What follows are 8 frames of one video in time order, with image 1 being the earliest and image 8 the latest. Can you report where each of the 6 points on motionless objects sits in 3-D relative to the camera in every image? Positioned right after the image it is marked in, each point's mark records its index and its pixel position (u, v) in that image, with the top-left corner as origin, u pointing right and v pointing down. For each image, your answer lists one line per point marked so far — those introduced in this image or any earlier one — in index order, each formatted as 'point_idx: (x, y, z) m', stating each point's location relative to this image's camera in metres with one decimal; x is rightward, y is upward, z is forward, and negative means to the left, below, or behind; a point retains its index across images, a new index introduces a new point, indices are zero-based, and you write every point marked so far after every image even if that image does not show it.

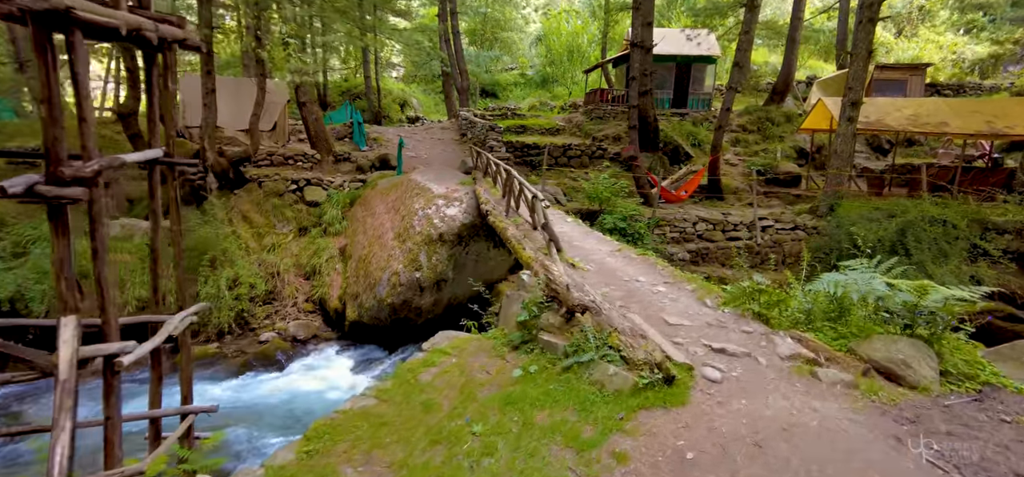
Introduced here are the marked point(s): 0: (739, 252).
0: (+4.6, -0.3, +9.0) m
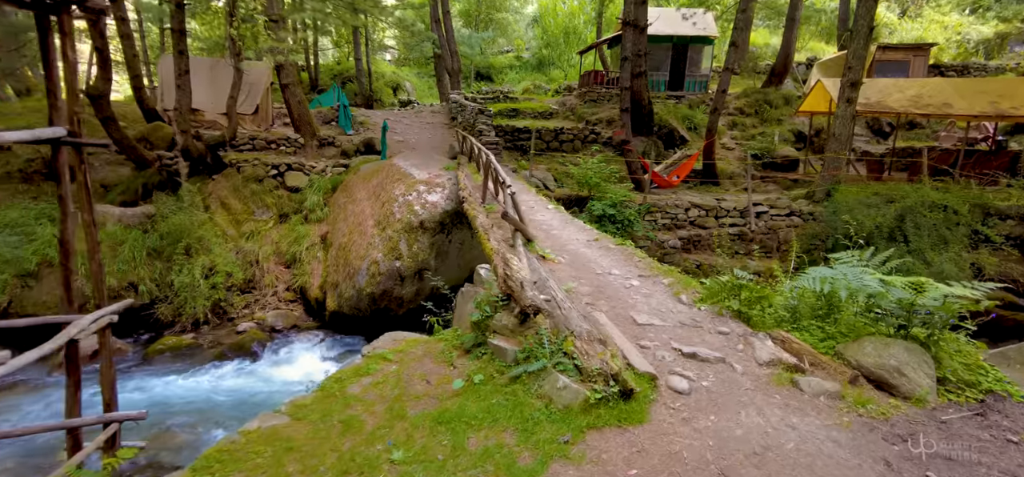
0: (+4.4, 0.0, +8.7) m
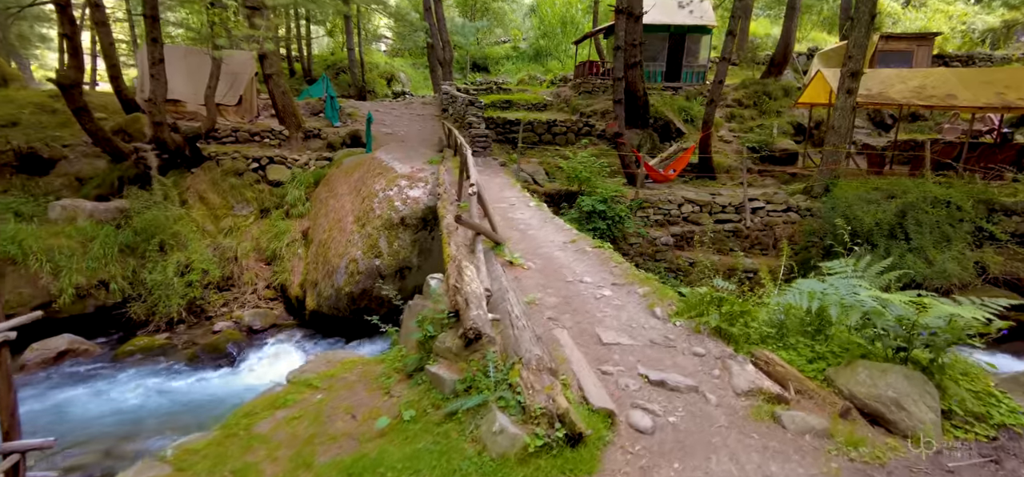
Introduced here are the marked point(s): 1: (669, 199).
0: (+4.1, 0.0, +8.5) m
1: (+3.1, +0.8, +8.6) m
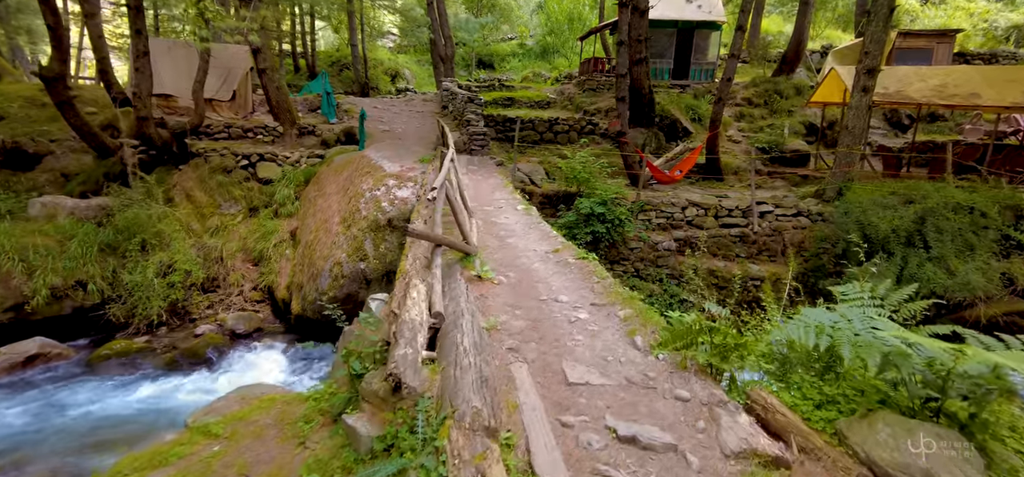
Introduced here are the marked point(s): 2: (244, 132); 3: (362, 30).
0: (+4.0, -0.1, +8.1) m
1: (+3.0, +0.7, +8.3) m
2: (-5.5, +2.2, +9.1) m
3: (-6.2, +8.6, +18.2) m
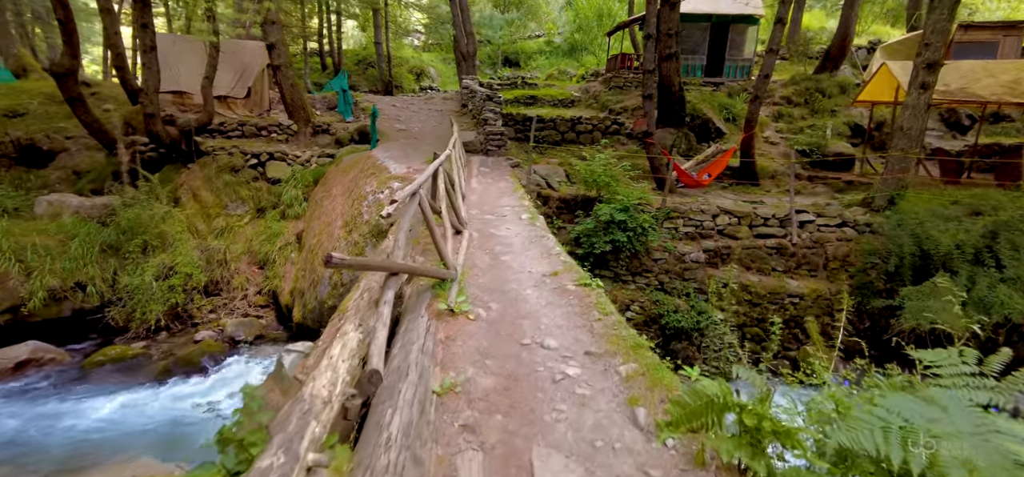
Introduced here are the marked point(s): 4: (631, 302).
0: (+4.3, -0.3, +7.3) m
1: (+3.3, +0.5, +7.6) m
2: (-5.2, +2.2, +9.0) m
3: (-5.1, +8.6, +18.1) m
4: (+1.8, -1.0, +6.8) m
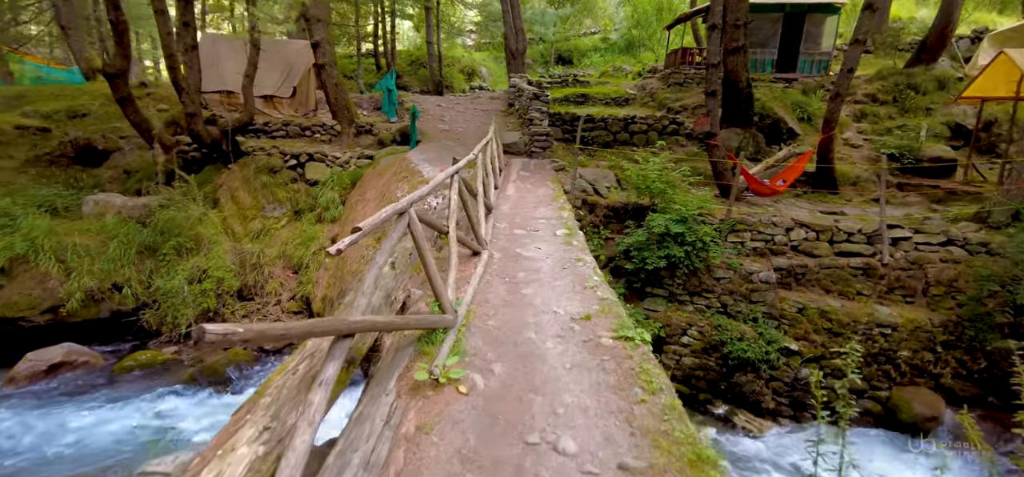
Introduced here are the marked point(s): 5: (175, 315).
0: (+4.9, -0.5, +6.2) m
1: (+3.9, +0.3, +6.6) m
2: (-4.3, +2.2, +8.9) m
3: (-3.0, +8.6, +17.9) m
4: (+2.4, -1.2, +6.0) m
5: (-4.4, -1.0, +5.7) m
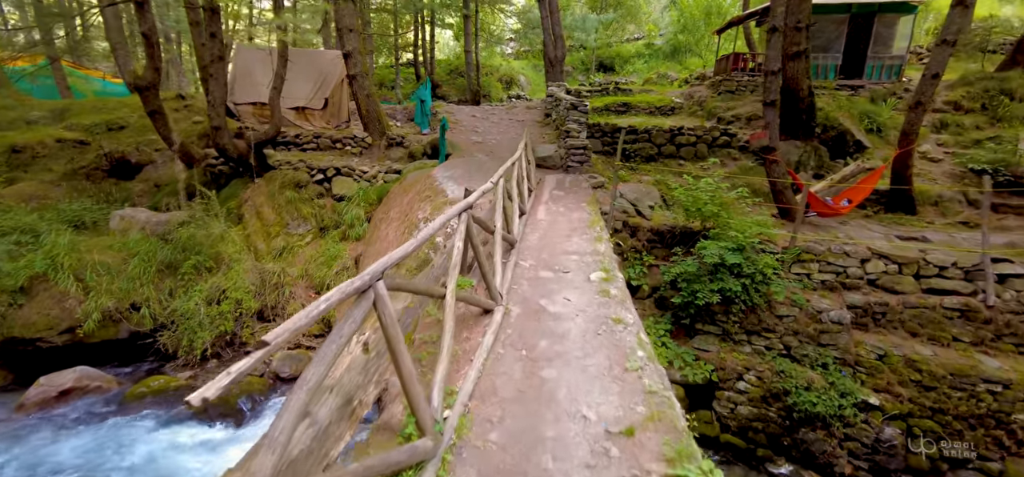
0: (+5.2, -1.0, +5.2) m
1: (+4.3, -0.2, +5.7) m
2: (-3.6, +1.9, +8.7) m
3: (-1.4, +8.1, +17.7) m
4: (+2.7, -1.6, +5.2) m
5: (-4.1, -1.2, +5.5) m
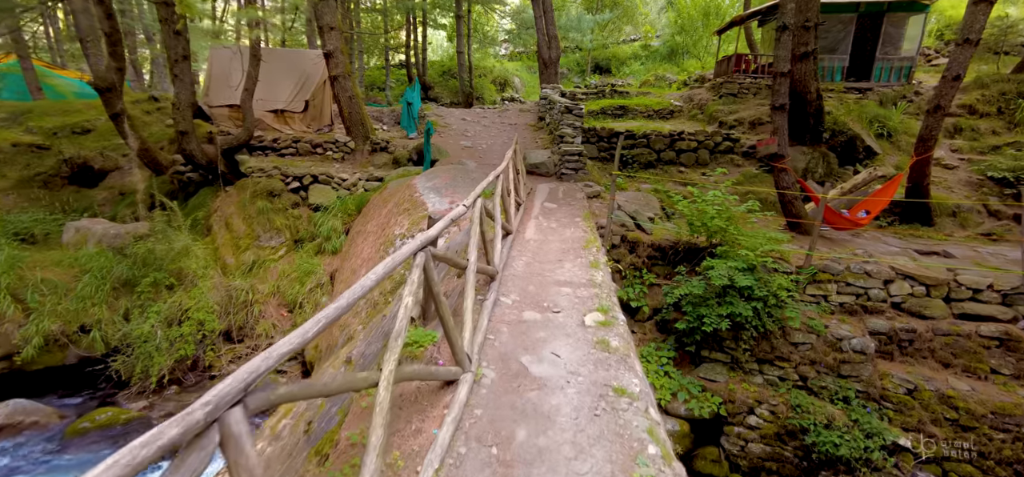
0: (+5.1, -1.2, +4.7) m
1: (+4.2, -0.4, +5.2) m
2: (-3.7, +1.7, +8.2) m
3: (-1.6, +7.9, +17.2) m
4: (+2.6, -1.8, +4.7) m
5: (-4.2, -1.4, +5.0) m
